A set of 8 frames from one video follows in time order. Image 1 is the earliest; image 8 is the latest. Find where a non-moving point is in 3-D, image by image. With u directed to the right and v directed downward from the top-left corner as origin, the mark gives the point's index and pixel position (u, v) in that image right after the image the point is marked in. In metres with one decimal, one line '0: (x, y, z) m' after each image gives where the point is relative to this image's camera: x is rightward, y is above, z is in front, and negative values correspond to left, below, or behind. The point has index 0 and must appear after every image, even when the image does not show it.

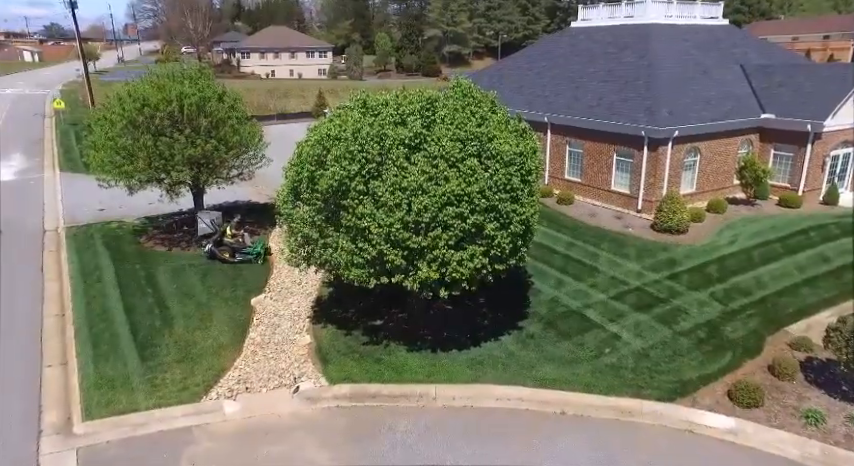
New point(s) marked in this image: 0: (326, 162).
0: (-2.0, +1.4, +11.6) m
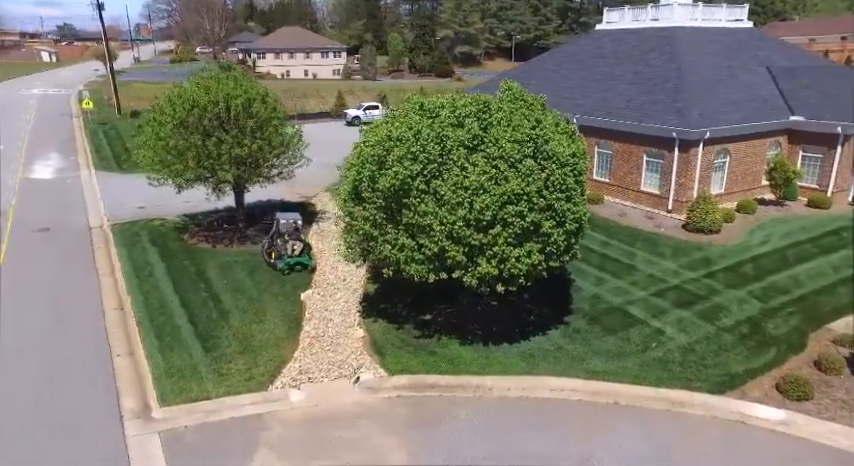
0: (-0.8, +1.5, +12.2) m
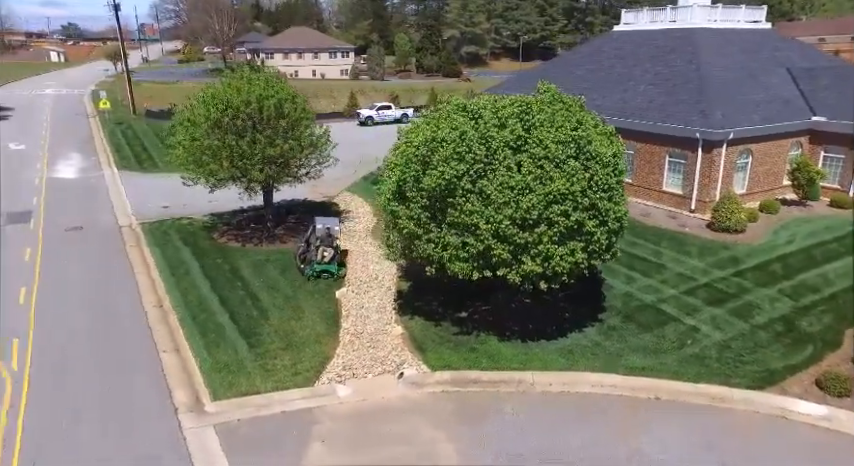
0: (+0.1, +1.5, +12.4) m
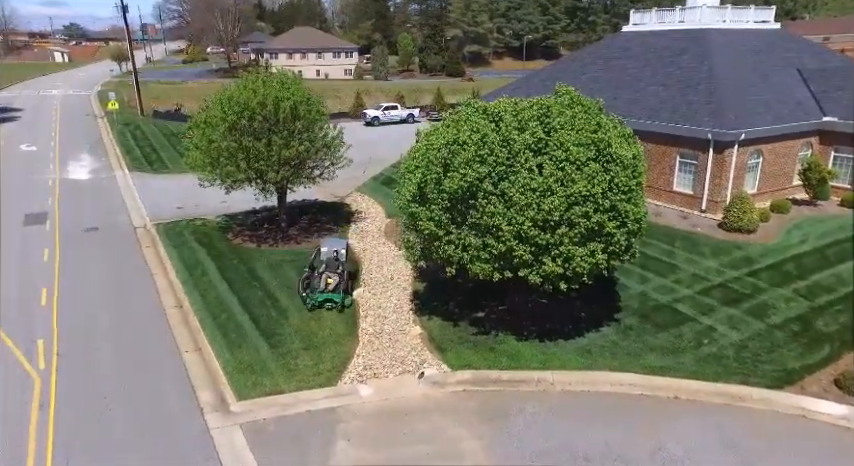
0: (+0.6, +1.5, +12.6) m
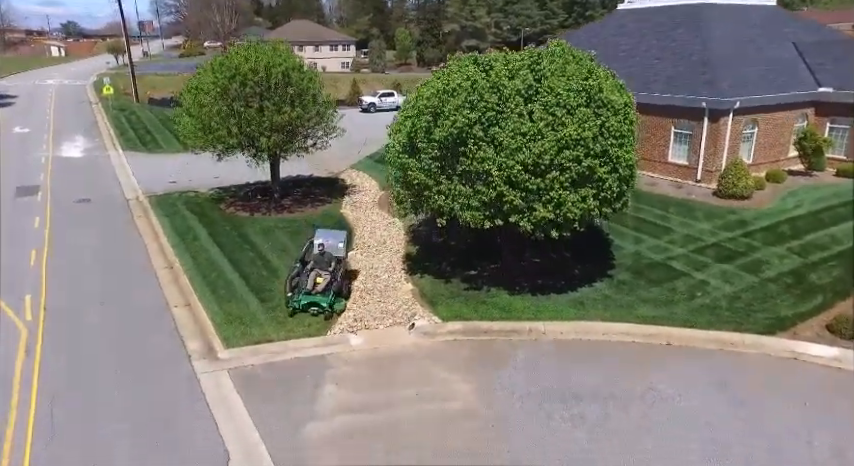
0: (+0.4, +2.6, +12.5) m
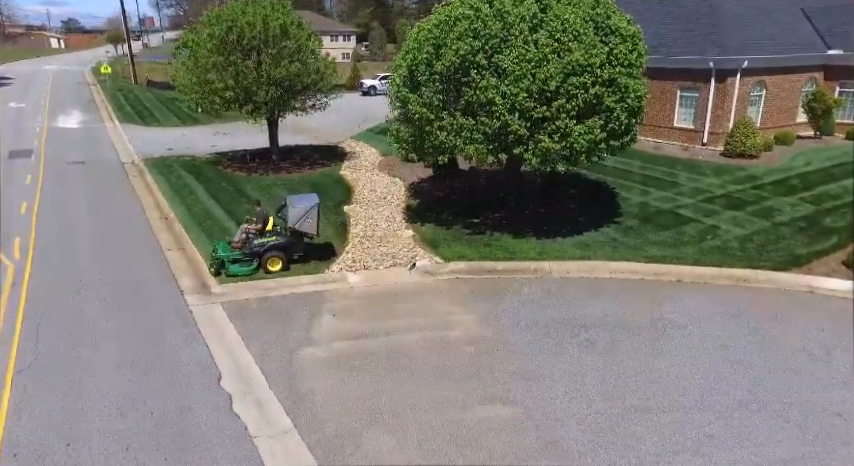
0: (+0.4, +3.9, +12.0) m
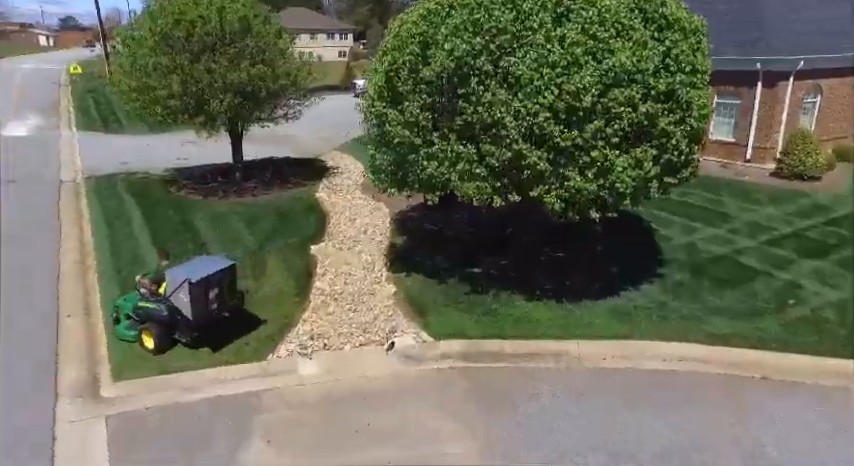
0: (+0.1, +2.9, +8.6) m
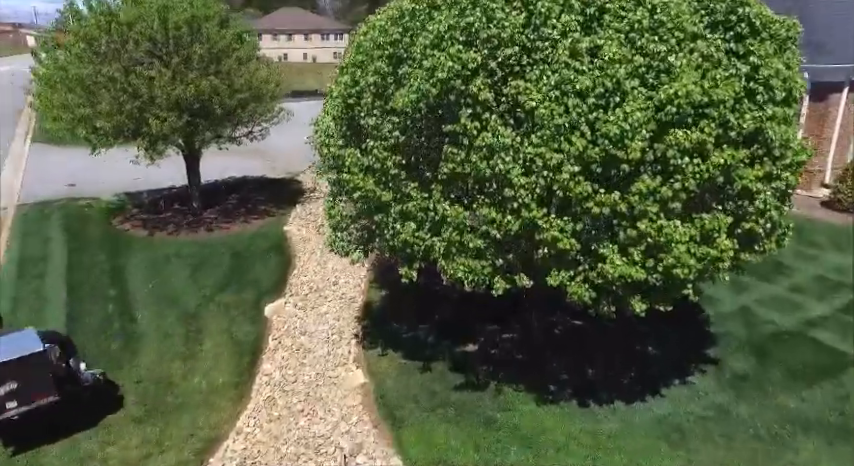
0: (-0.2, +1.9, +6.0) m
